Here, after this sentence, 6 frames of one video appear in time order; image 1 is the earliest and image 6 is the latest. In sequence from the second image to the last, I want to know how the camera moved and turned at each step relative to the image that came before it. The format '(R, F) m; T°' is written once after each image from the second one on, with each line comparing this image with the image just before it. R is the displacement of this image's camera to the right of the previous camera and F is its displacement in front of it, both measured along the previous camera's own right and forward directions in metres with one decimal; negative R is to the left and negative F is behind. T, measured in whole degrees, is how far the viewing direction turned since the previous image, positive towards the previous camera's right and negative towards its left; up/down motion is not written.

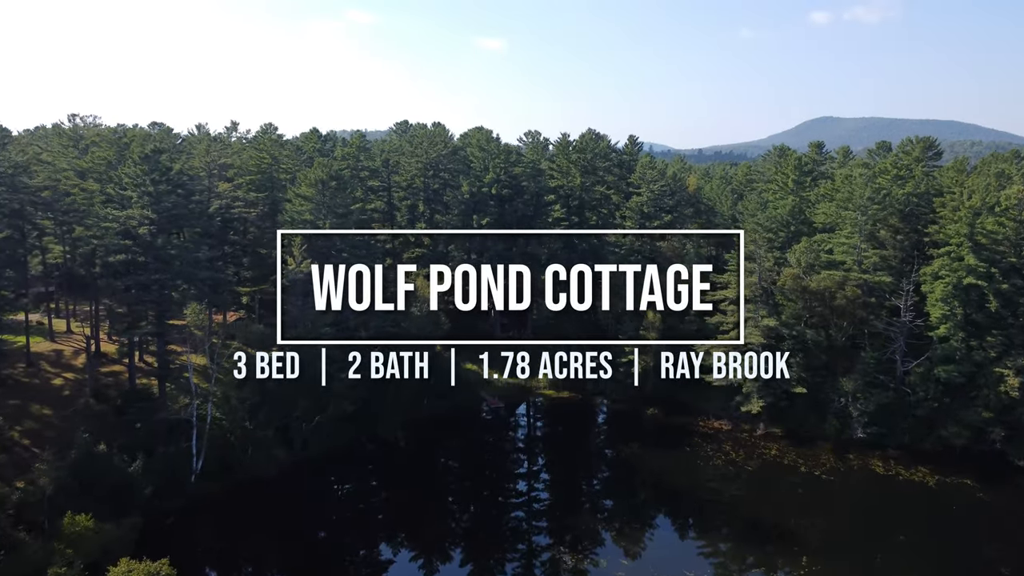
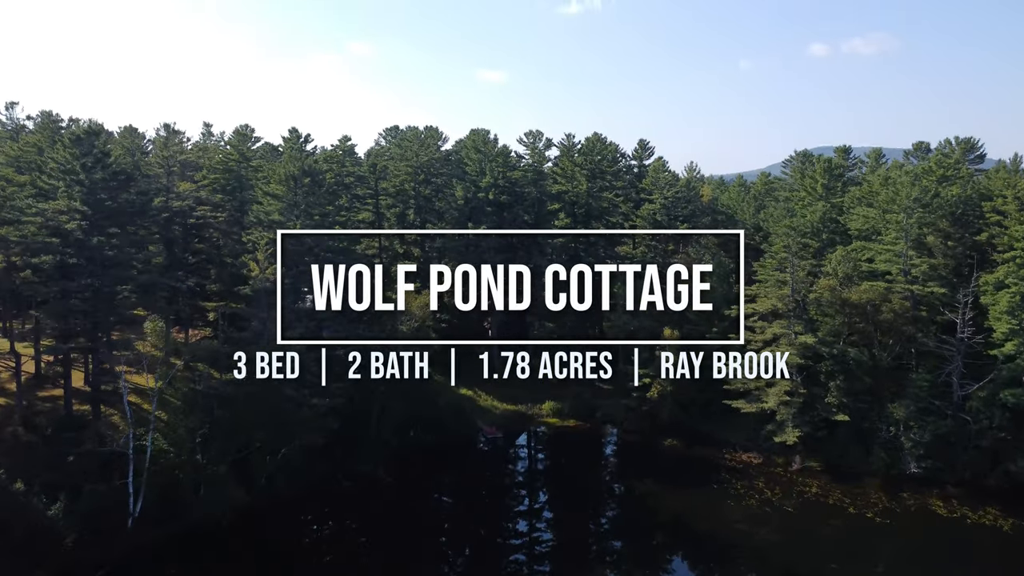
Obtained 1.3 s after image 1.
(+0.1, +5.2) m; 0°
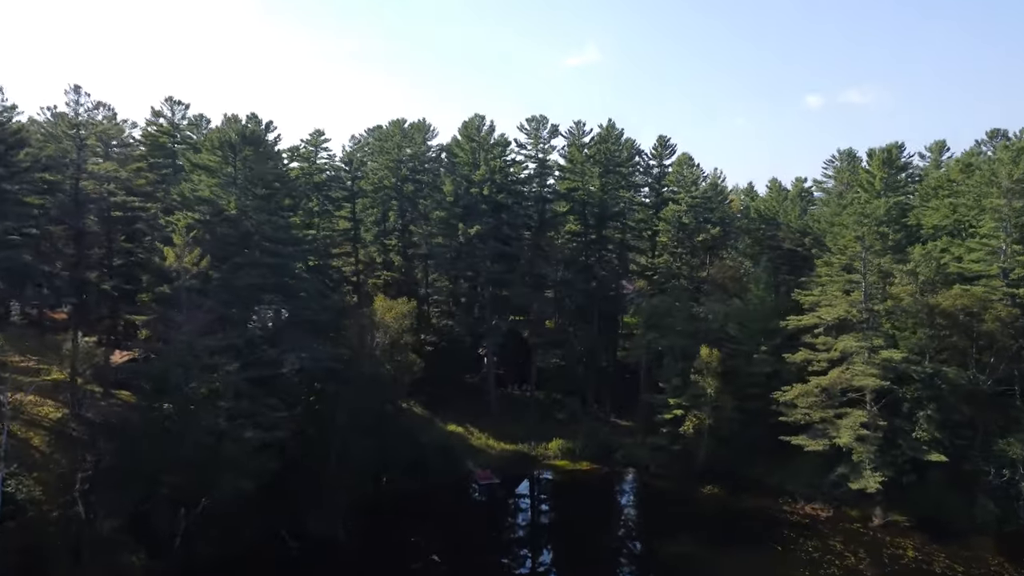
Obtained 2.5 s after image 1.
(0.0, +7.8) m; 0°
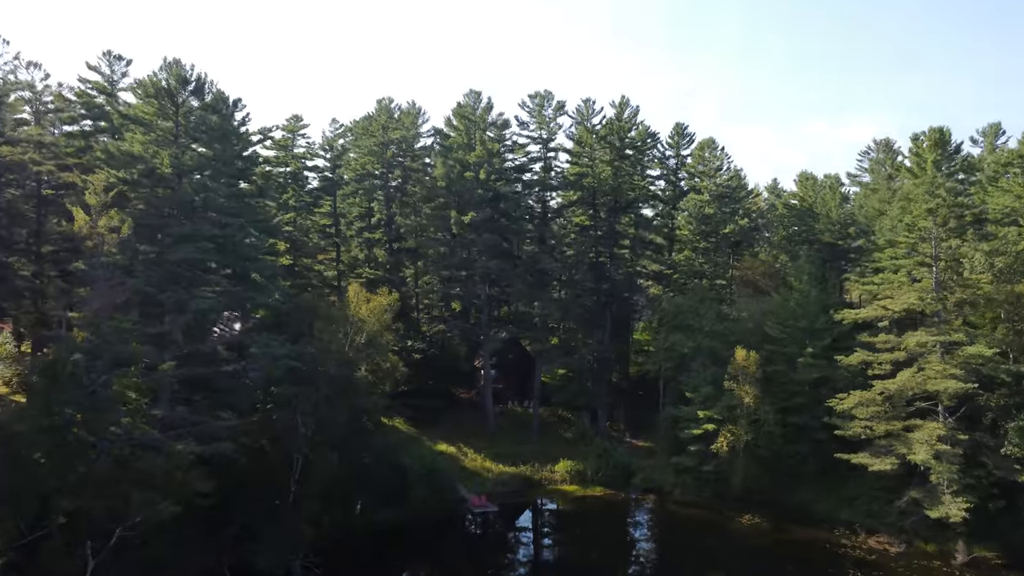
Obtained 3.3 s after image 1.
(0.0, +5.0) m; 0°
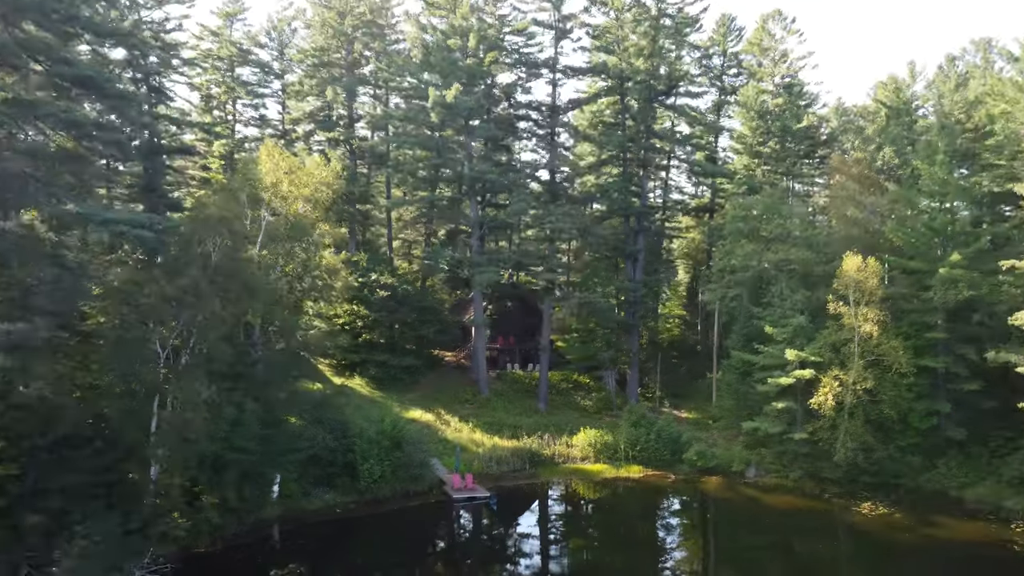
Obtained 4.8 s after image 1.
(0.0, +9.0) m; 0°
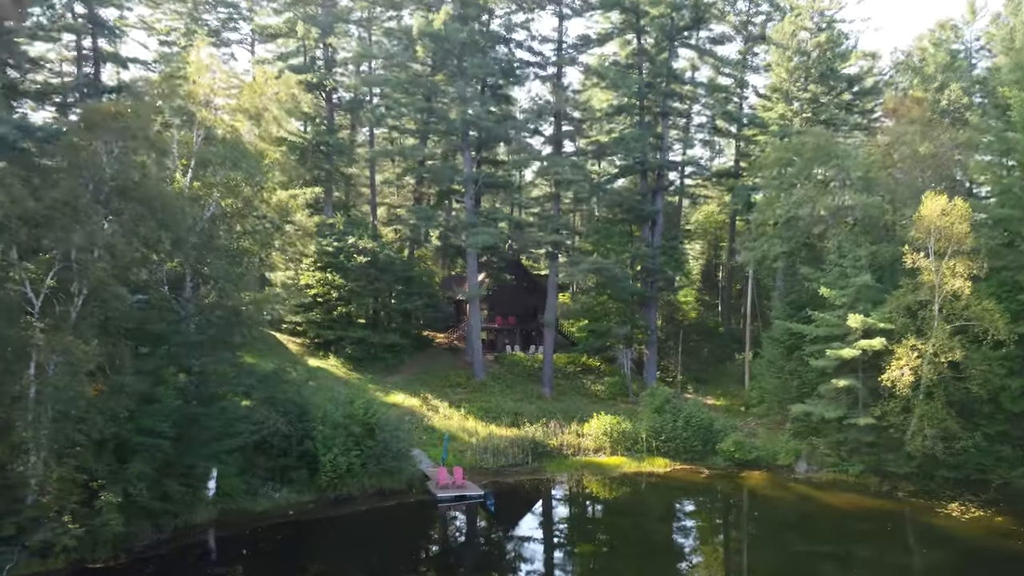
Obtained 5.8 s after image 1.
(0.0, +3.6) m; 0°
